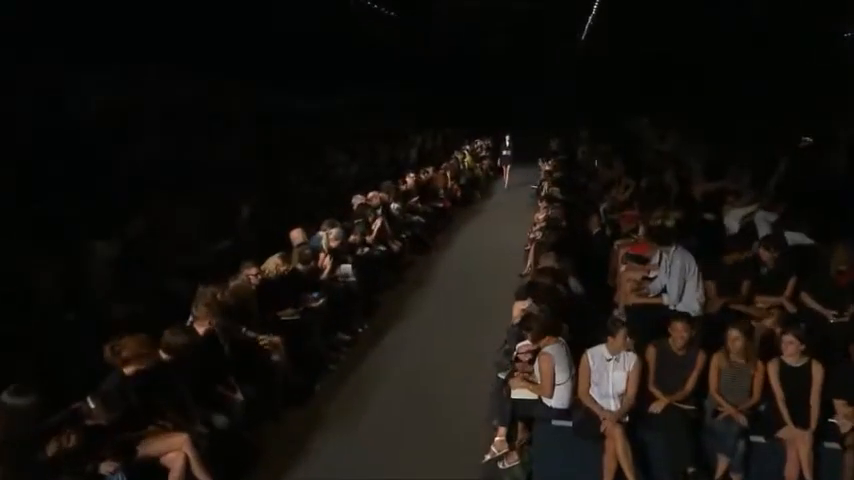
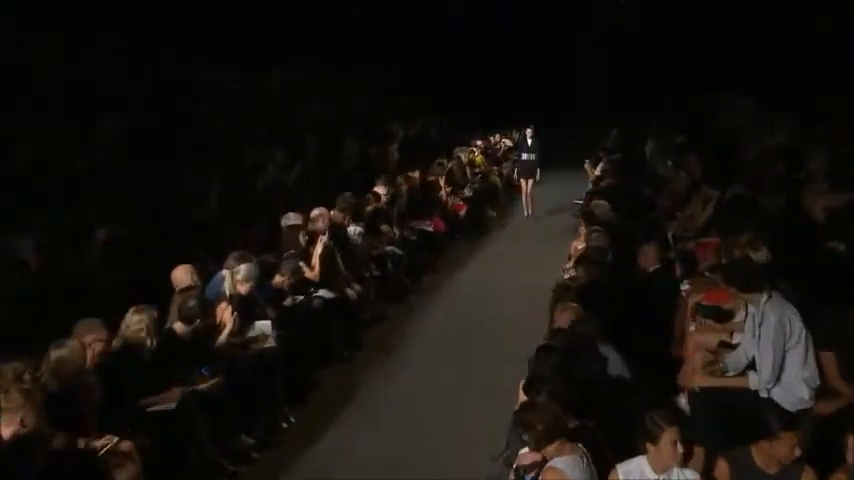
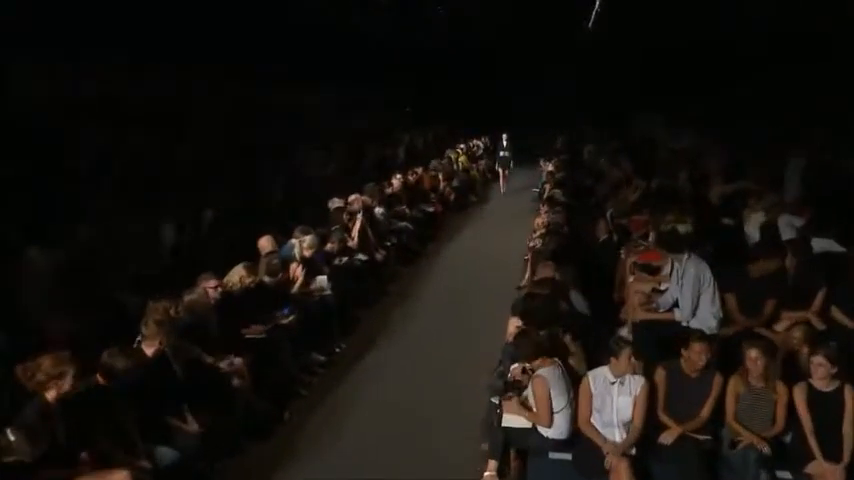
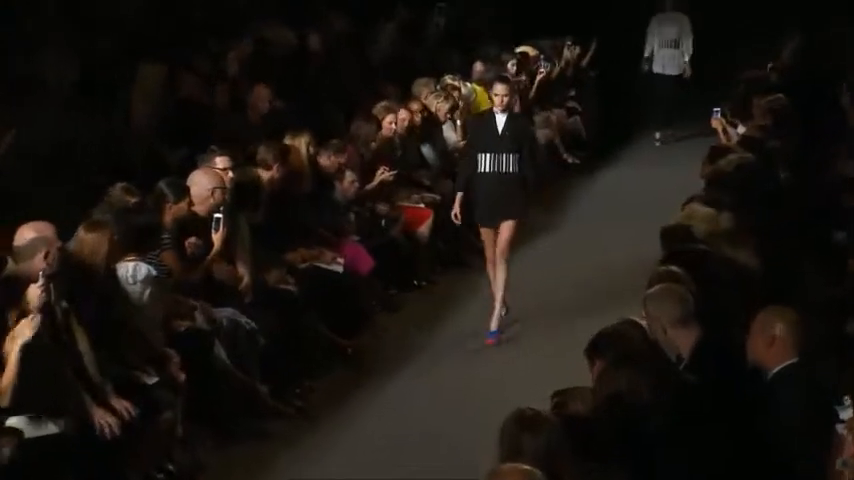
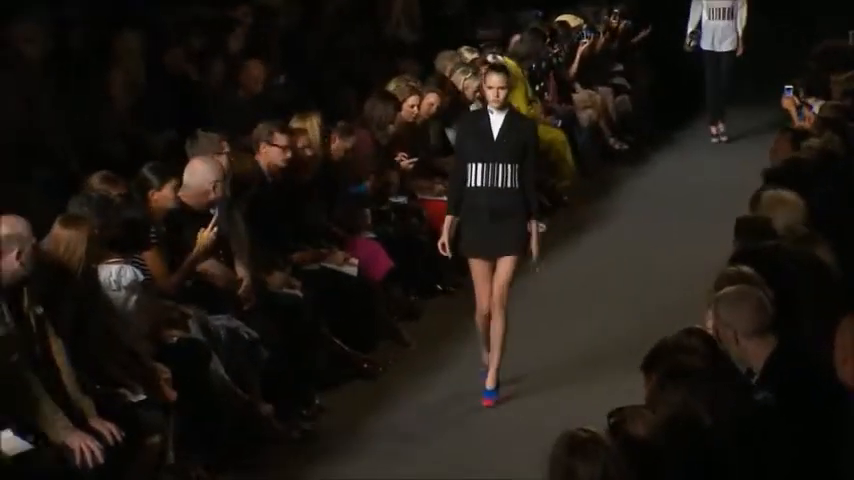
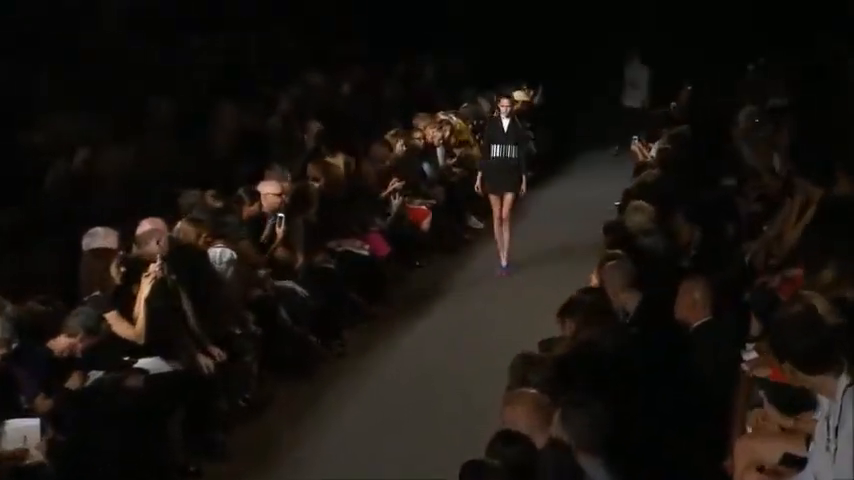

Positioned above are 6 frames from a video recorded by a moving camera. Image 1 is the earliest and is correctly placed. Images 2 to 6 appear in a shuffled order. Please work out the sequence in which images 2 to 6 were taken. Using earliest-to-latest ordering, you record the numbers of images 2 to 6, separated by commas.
3, 2, 6, 4, 5
